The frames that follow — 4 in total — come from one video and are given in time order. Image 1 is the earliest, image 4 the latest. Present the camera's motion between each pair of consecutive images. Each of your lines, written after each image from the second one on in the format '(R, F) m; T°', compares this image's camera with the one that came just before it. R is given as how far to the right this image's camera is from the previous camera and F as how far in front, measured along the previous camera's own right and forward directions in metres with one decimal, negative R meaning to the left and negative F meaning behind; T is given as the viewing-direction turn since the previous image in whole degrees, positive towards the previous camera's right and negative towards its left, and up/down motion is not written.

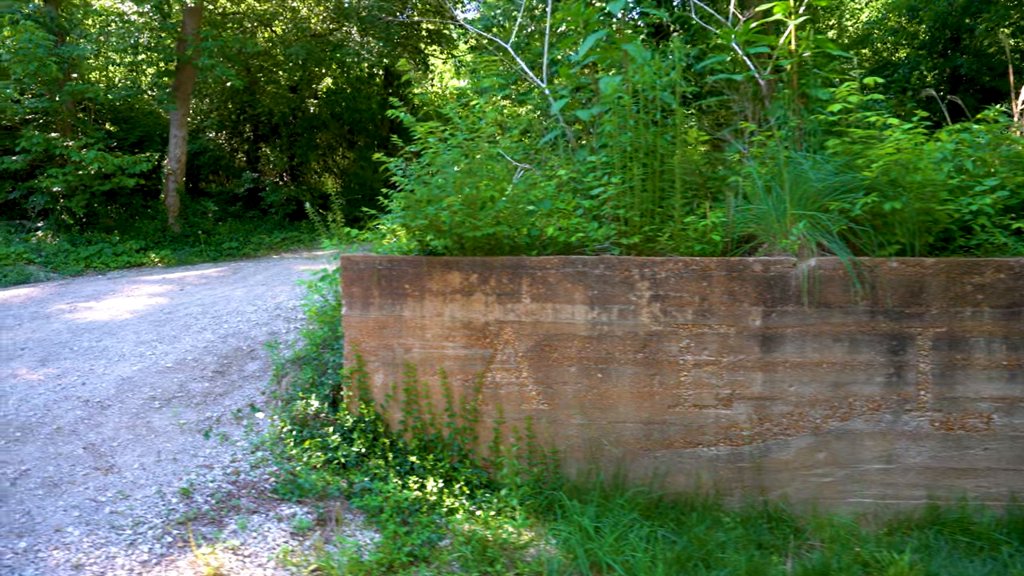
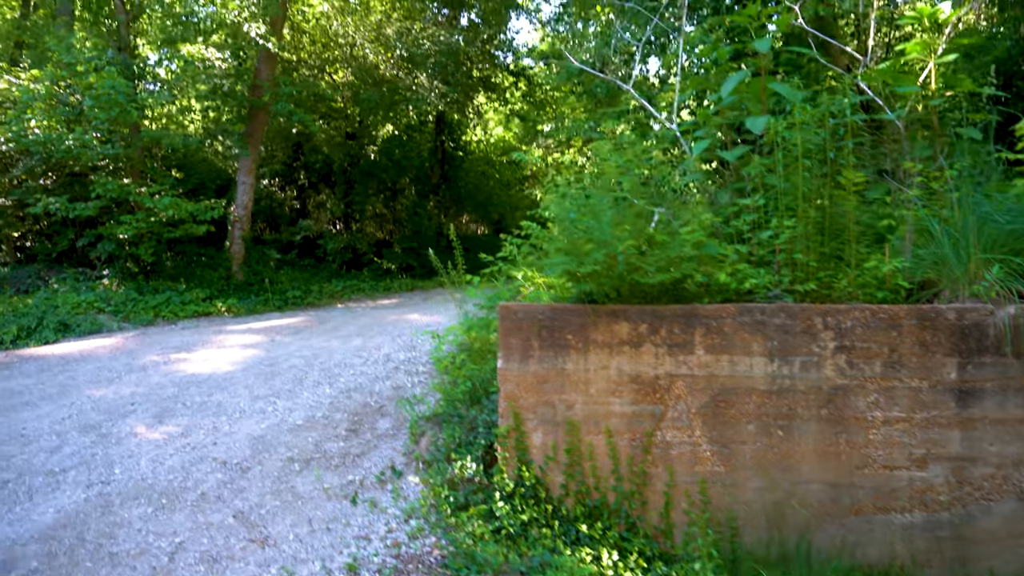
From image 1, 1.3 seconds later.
(-1.1, +0.3) m; 0°
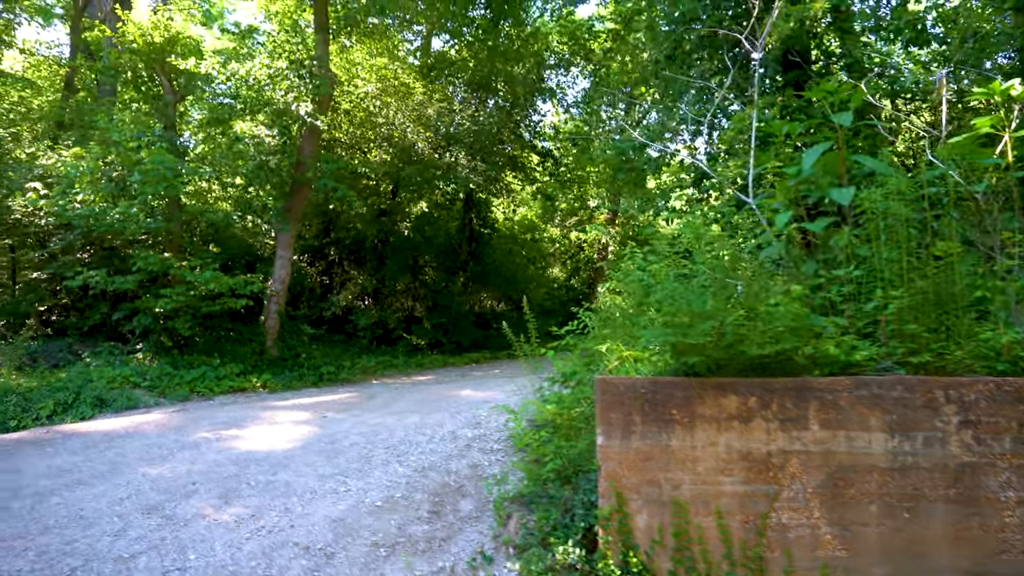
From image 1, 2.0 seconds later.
(-0.6, +0.2) m; 0°
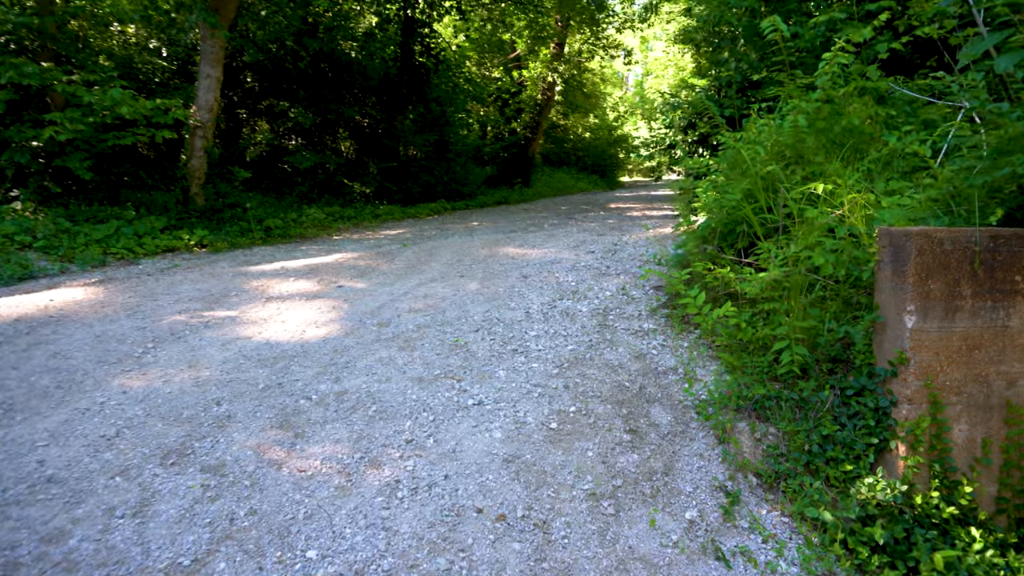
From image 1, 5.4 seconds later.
(-1.6, +2.0) m; +10°
